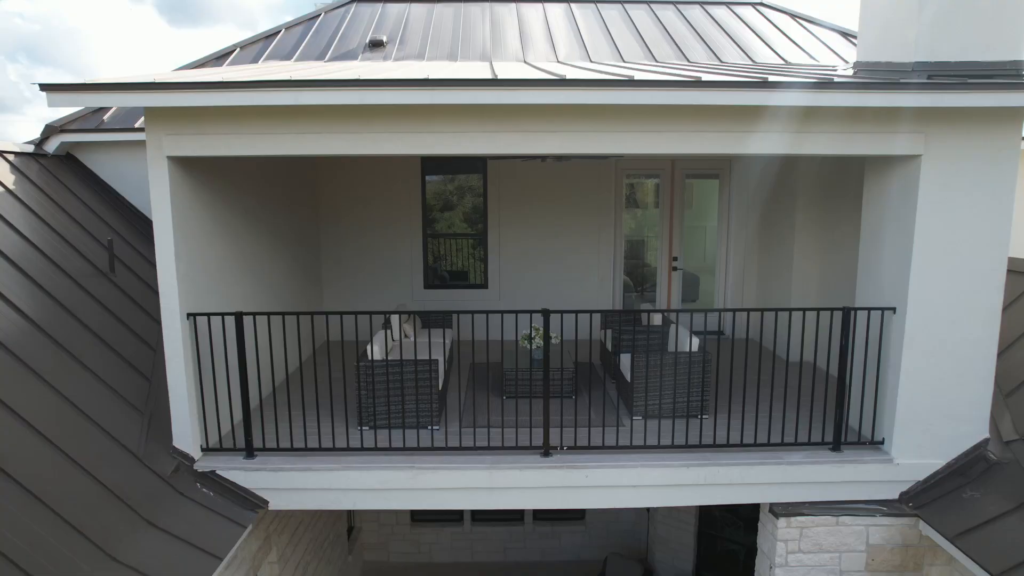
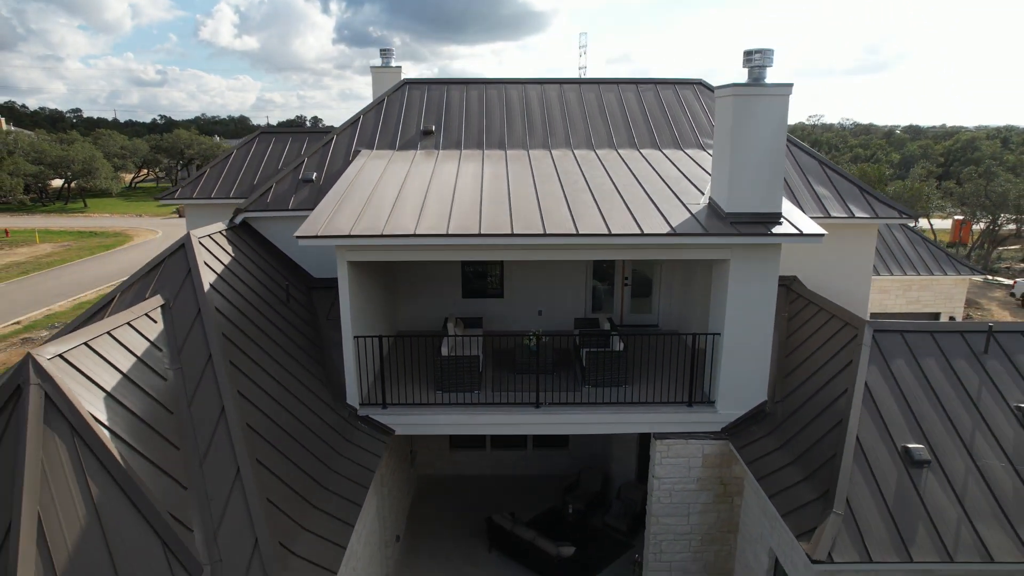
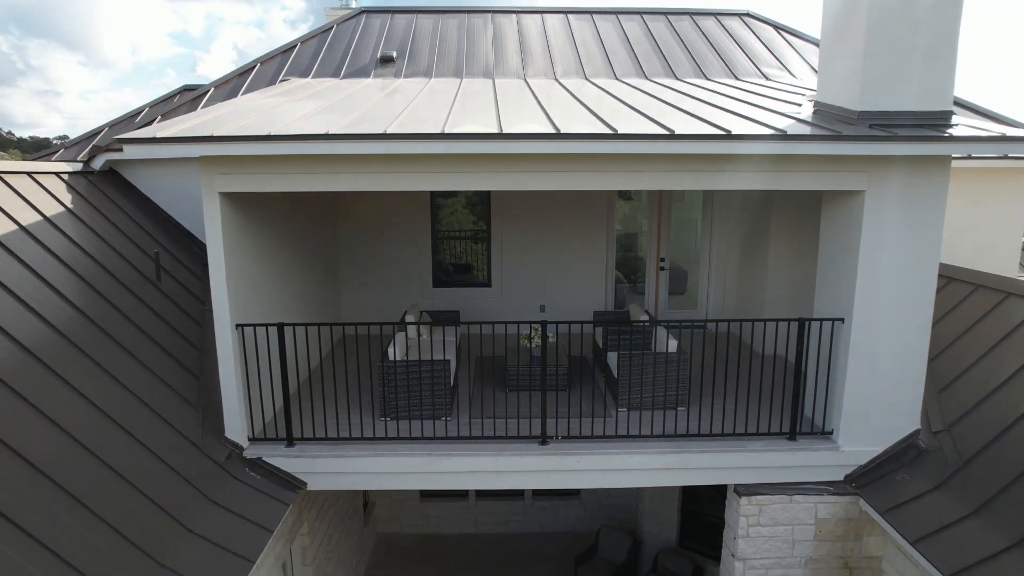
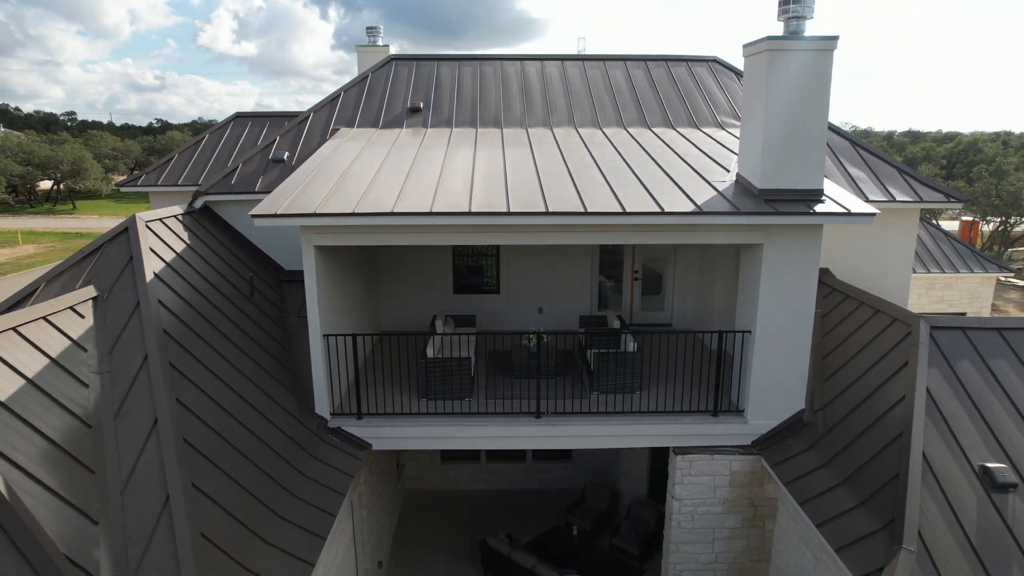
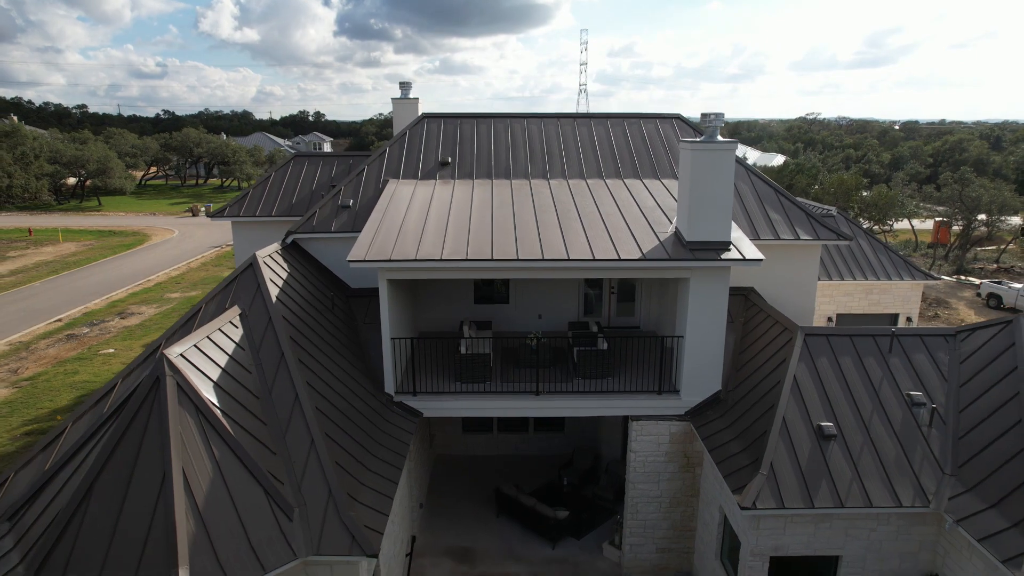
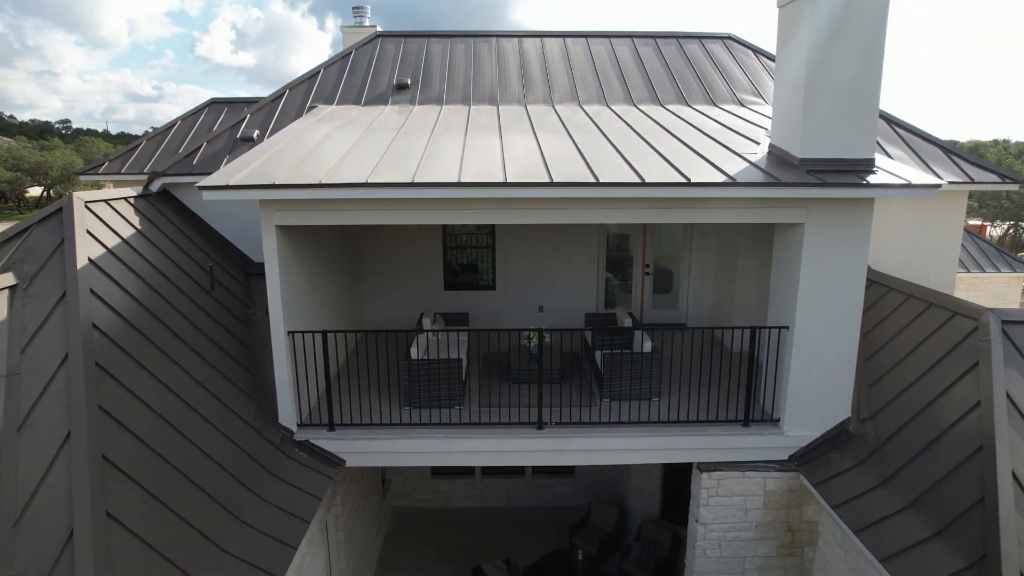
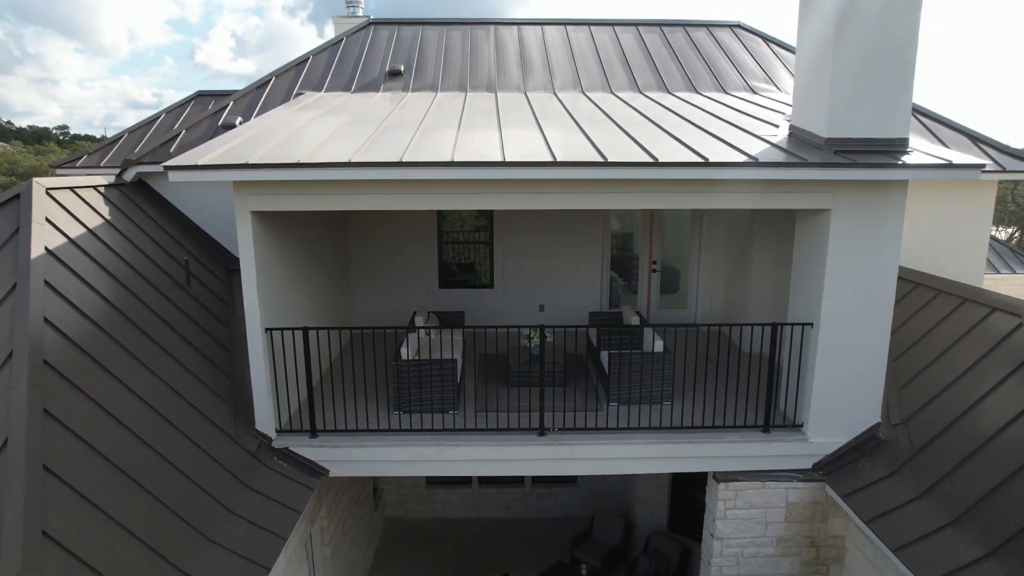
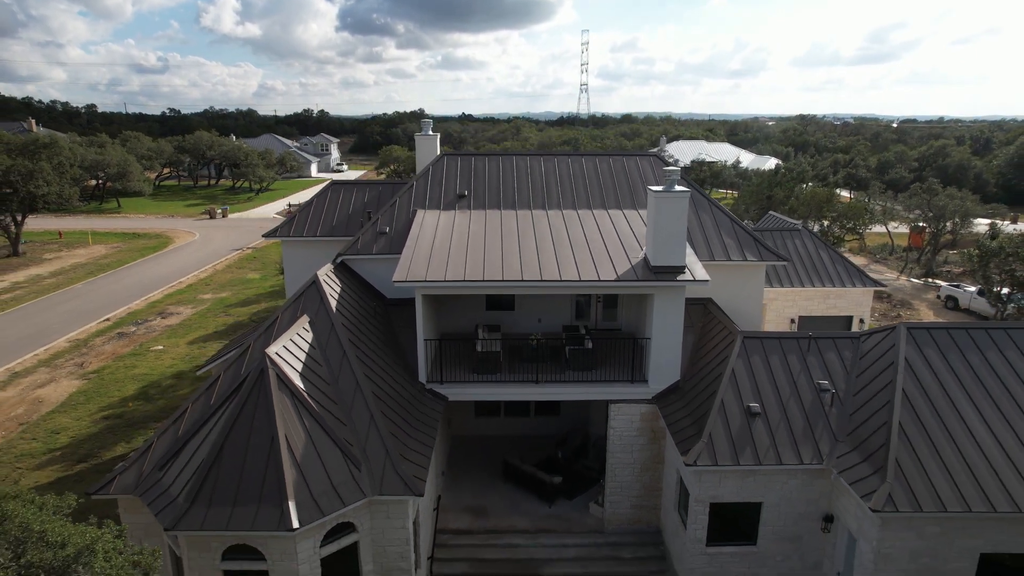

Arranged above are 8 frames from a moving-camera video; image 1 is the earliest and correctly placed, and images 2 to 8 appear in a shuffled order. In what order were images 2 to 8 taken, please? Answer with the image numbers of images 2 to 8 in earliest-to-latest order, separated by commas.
3, 7, 6, 4, 2, 5, 8
